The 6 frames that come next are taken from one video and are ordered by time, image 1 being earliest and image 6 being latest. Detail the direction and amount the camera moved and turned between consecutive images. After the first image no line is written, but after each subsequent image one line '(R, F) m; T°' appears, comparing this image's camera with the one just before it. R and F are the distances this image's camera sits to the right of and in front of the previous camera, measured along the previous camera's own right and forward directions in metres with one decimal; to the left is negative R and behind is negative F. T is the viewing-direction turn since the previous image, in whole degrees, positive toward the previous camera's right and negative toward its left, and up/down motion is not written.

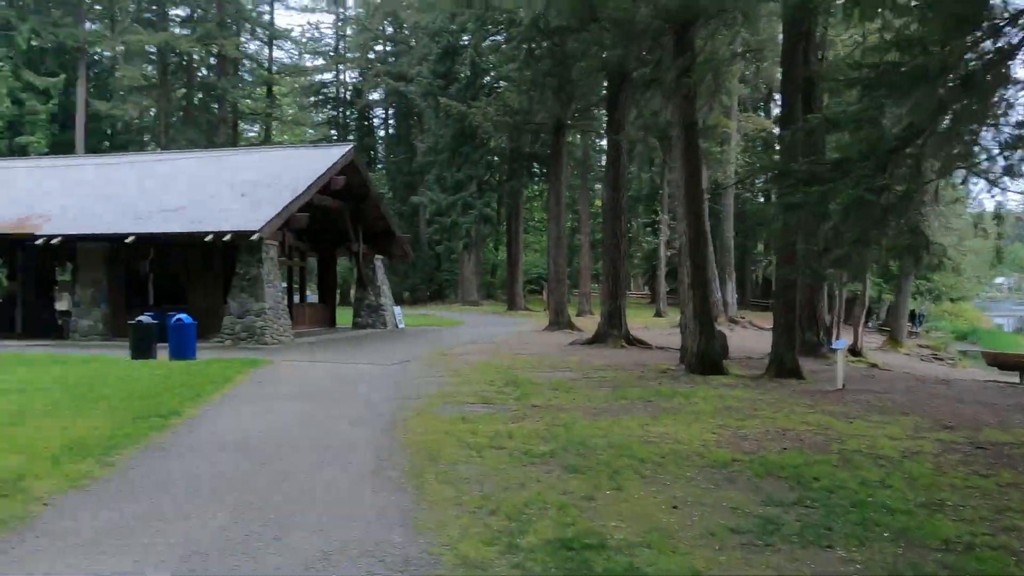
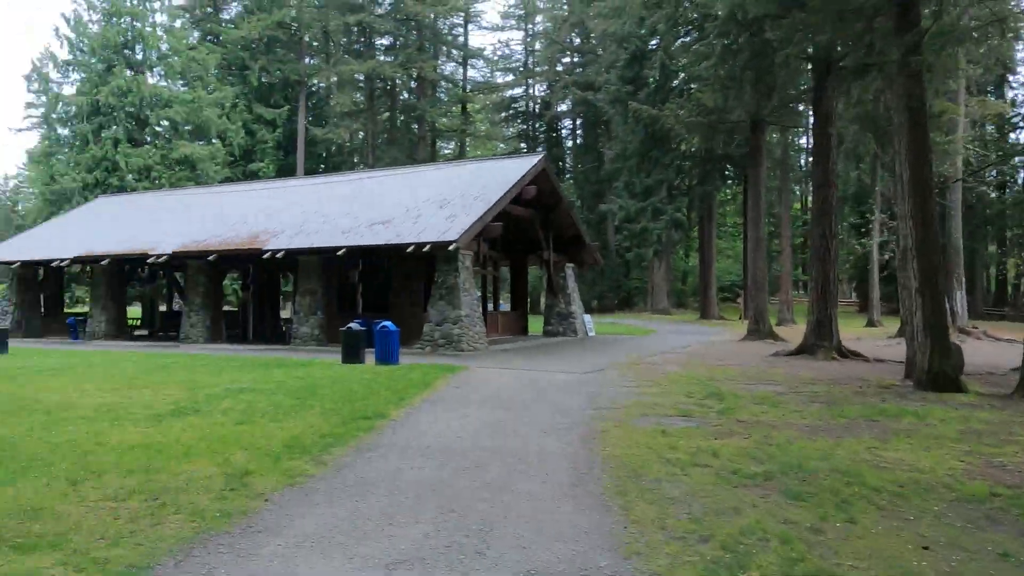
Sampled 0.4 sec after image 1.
(-0.1, +0.3) m; -14°
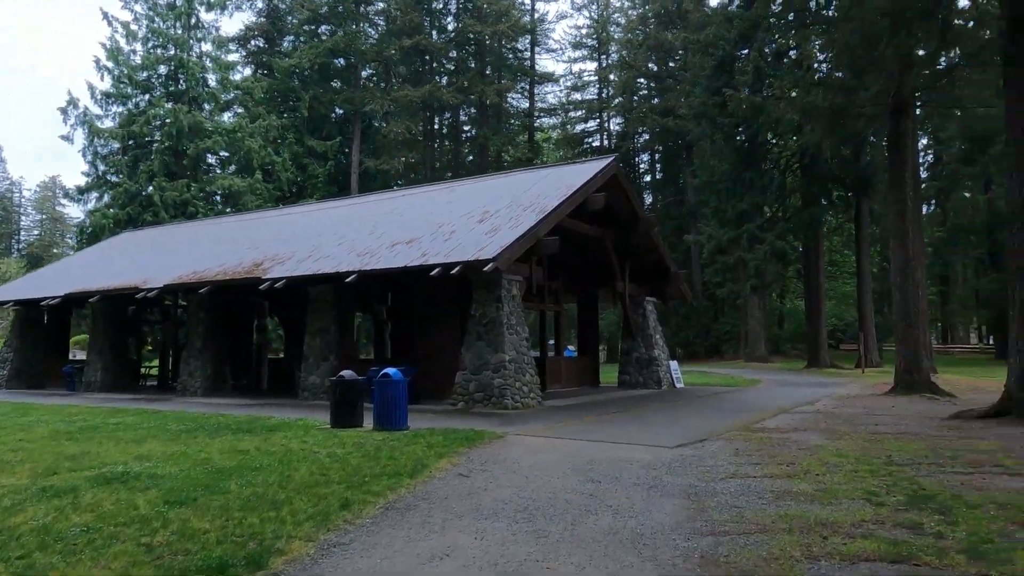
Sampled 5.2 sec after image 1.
(+0.4, +4.6) m; -6°
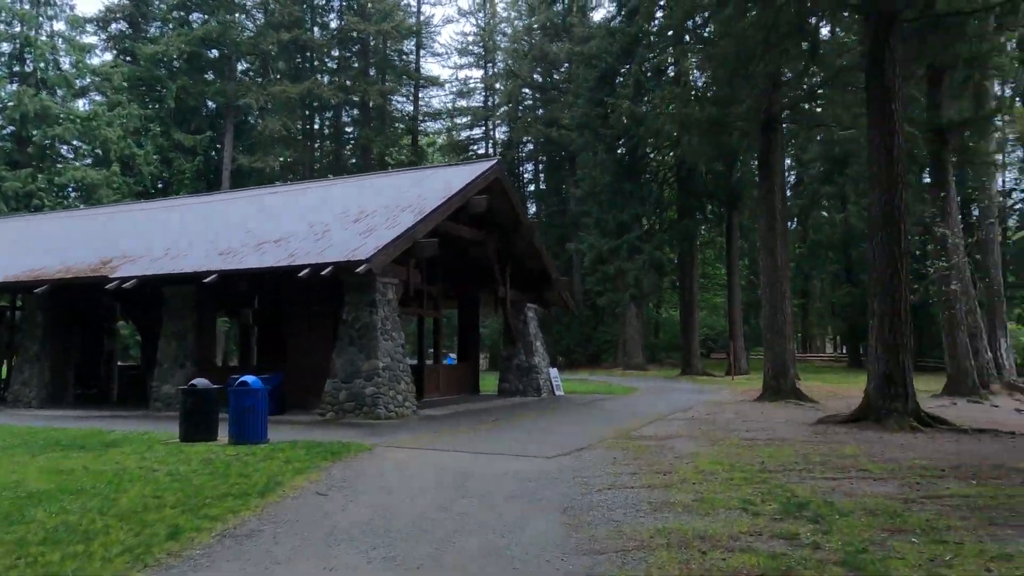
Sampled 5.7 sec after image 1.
(+0.1, +0.5) m; +9°
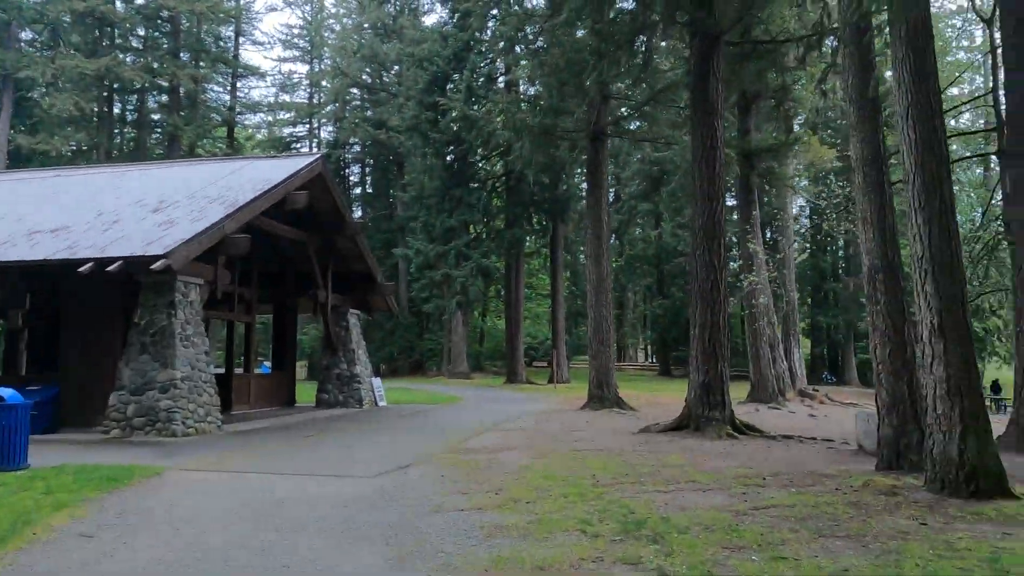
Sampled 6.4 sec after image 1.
(0.0, +0.6) m; +13°
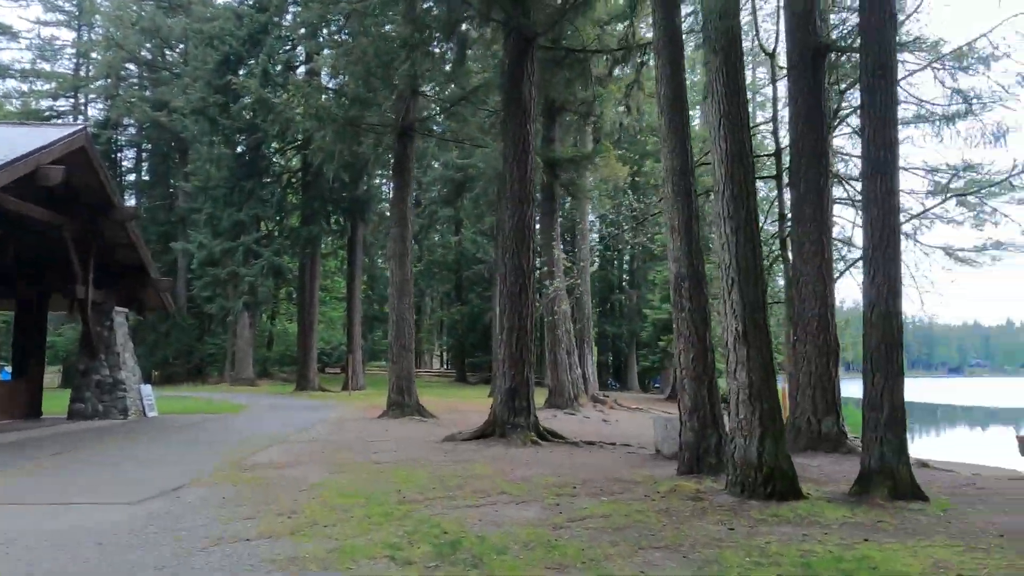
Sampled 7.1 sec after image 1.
(-0.1, +0.6) m; +15°
